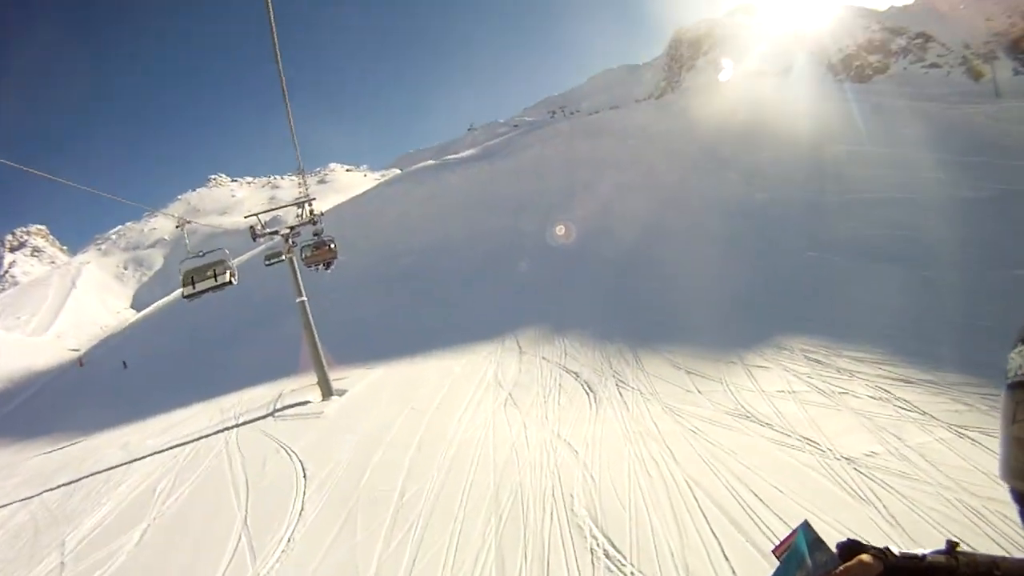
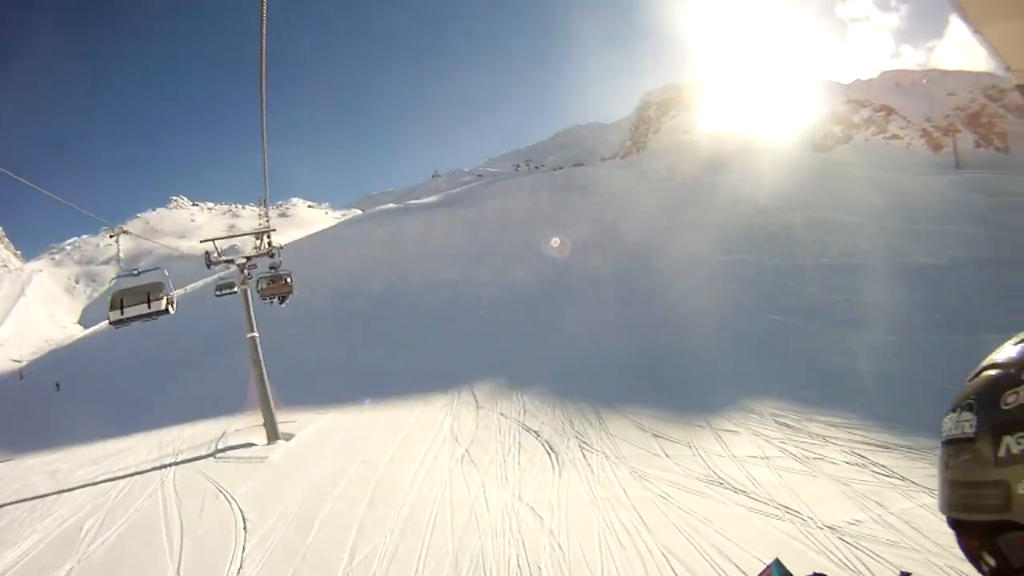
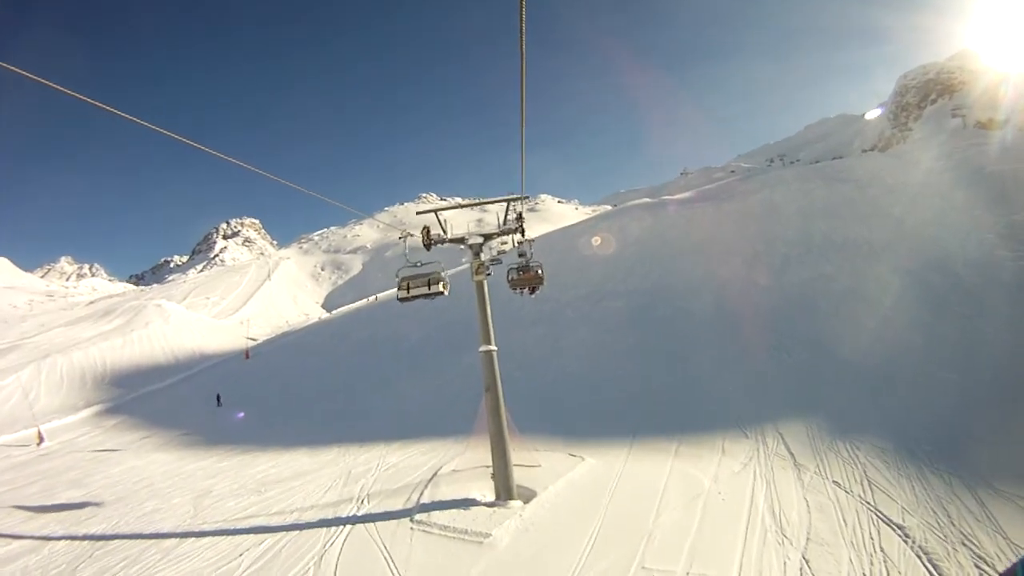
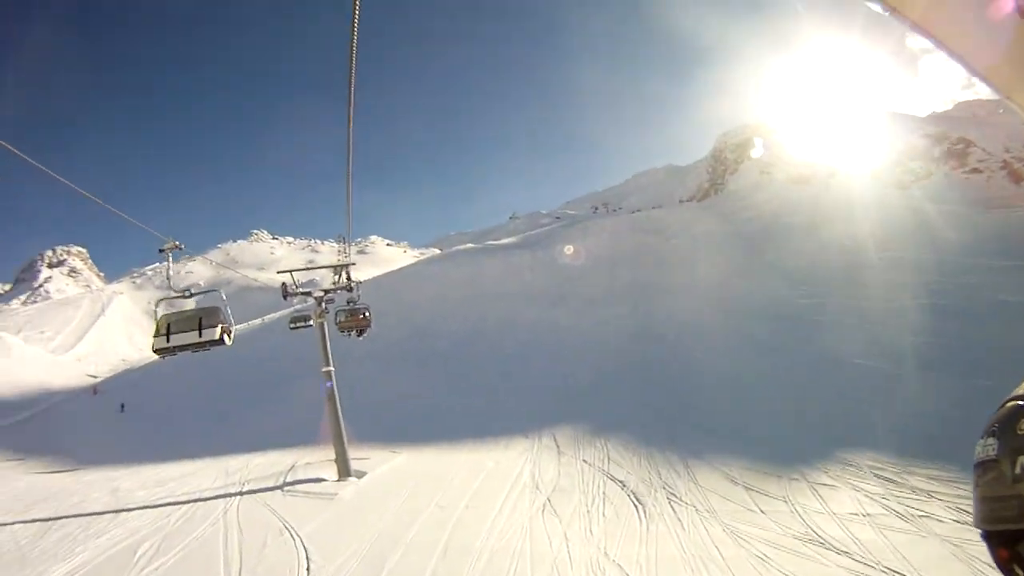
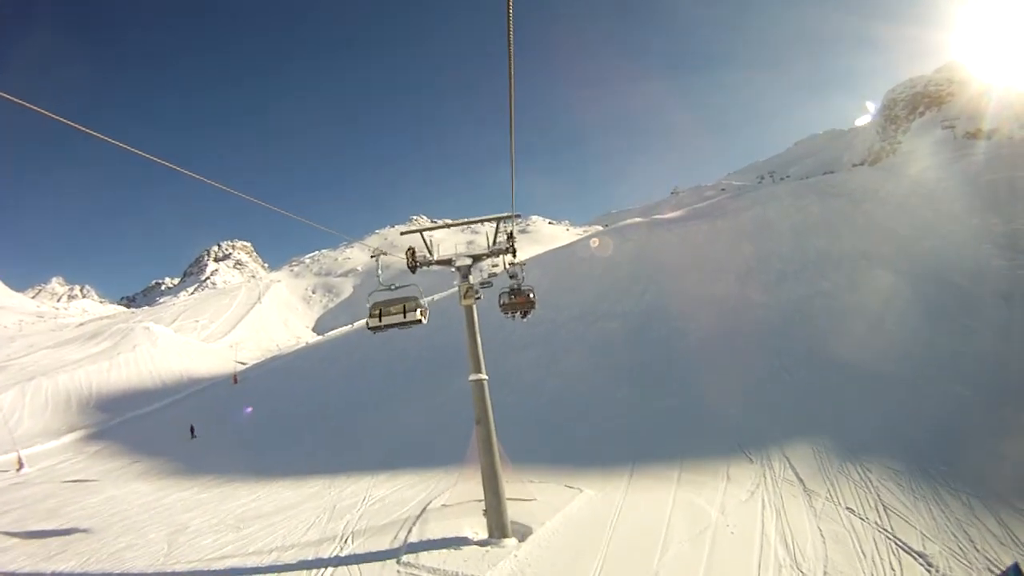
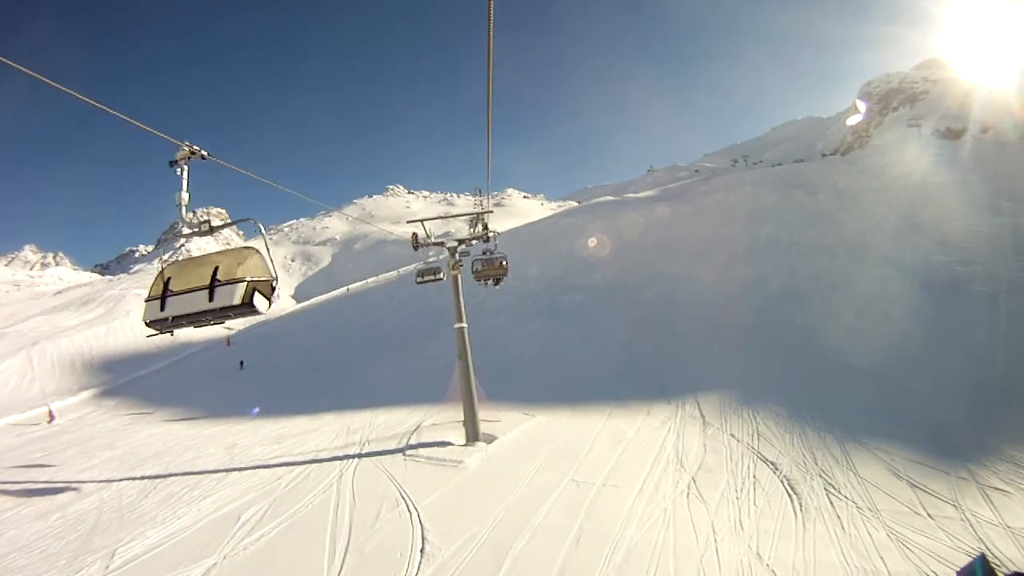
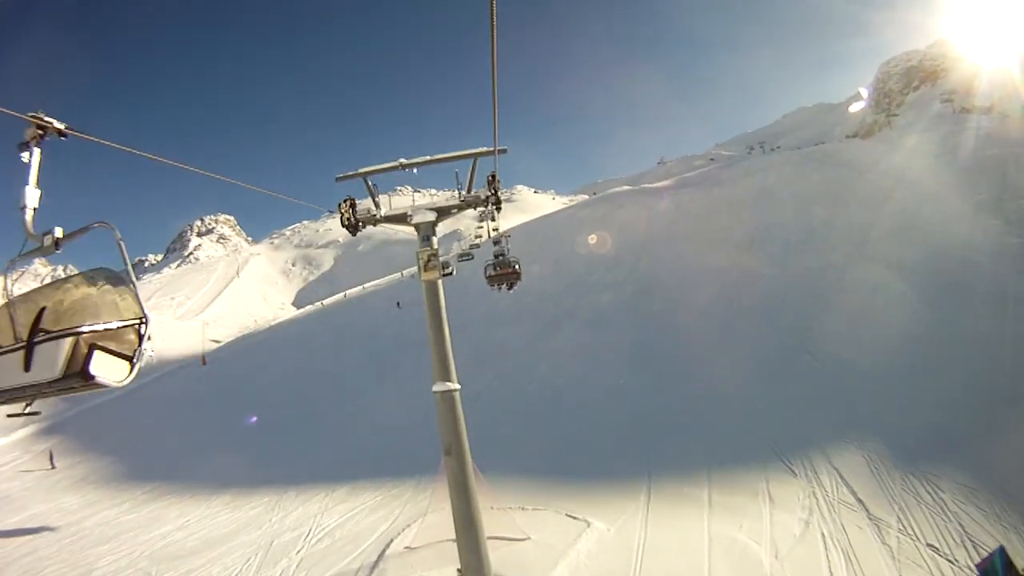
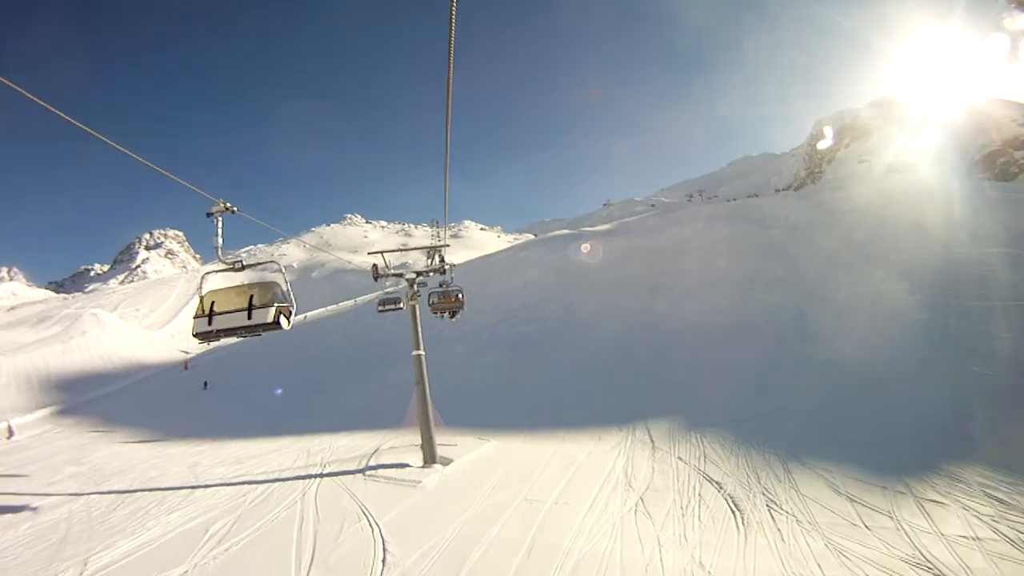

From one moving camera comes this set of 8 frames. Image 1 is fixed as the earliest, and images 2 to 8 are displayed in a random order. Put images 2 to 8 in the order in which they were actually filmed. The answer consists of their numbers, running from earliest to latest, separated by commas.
2, 4, 8, 6, 3, 5, 7
